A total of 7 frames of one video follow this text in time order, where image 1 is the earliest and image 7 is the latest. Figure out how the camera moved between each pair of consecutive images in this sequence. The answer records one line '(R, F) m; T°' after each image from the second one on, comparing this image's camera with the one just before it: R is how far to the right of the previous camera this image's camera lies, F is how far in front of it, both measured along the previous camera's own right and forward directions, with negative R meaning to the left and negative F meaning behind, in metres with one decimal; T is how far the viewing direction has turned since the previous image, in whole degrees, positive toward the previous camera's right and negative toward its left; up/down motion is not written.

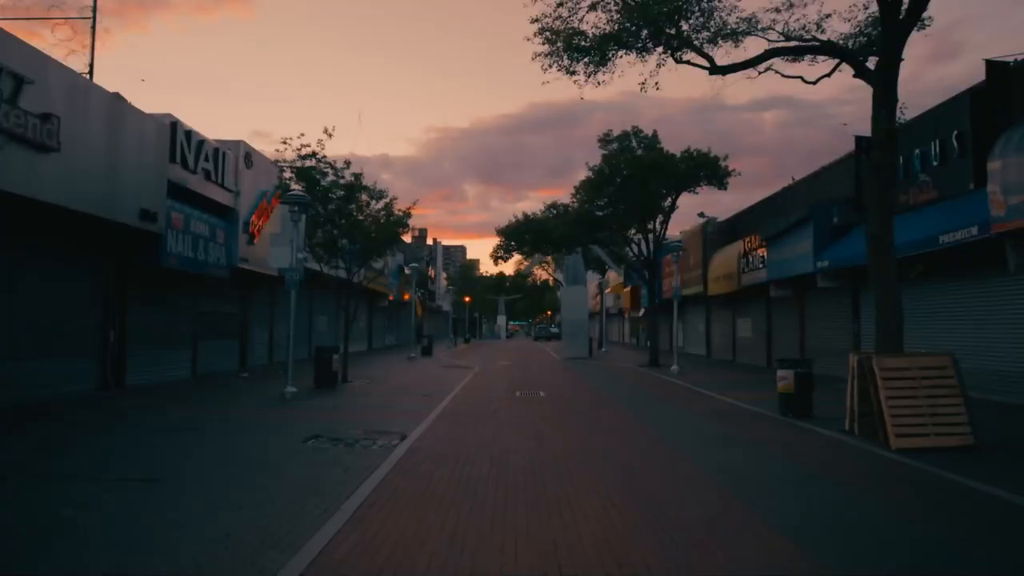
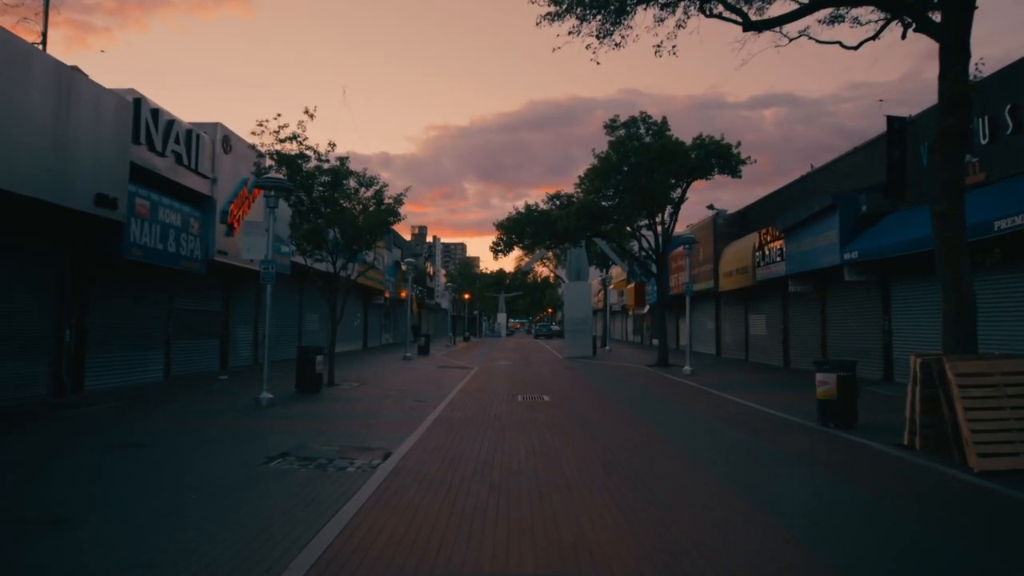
(0.0, +1.8) m; 0°
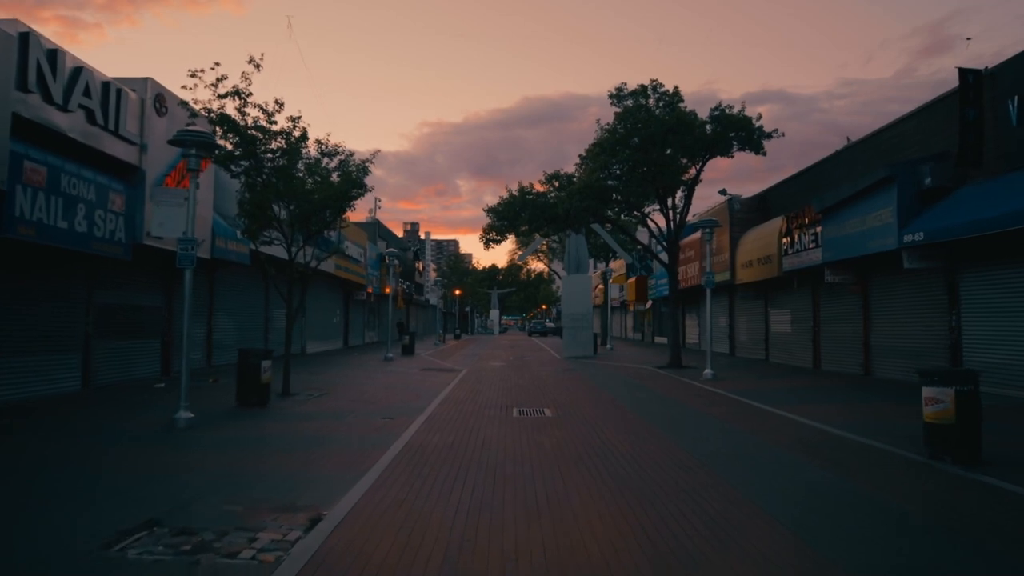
(0.0, +3.5) m; 0°
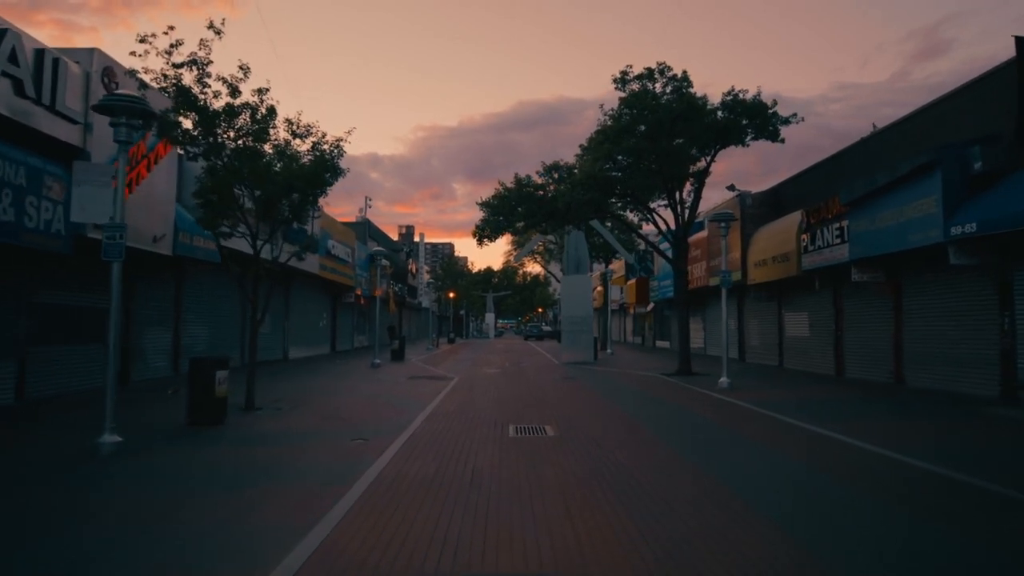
(0.0, +2.0) m; 0°
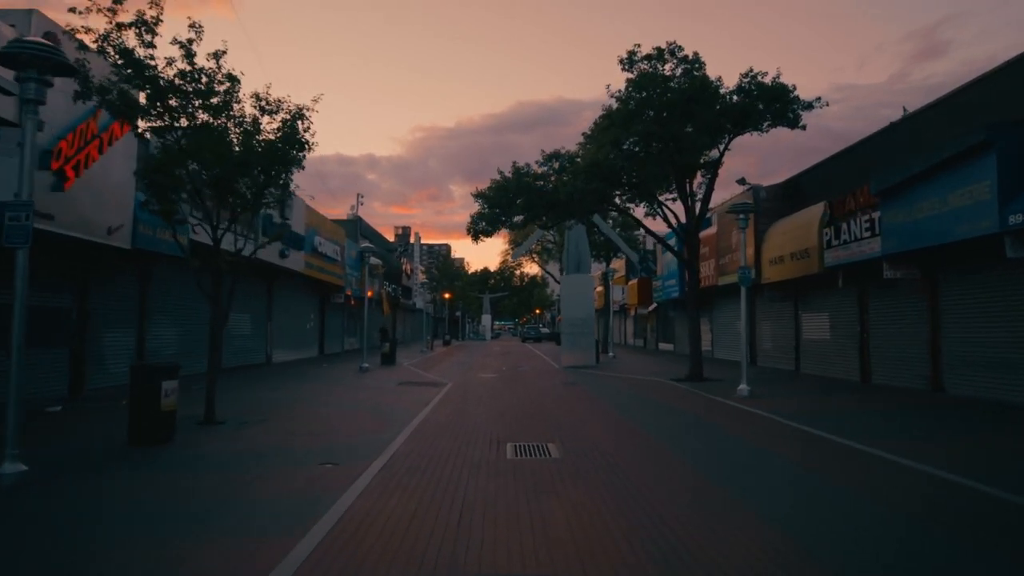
(0.0, +1.8) m; 0°
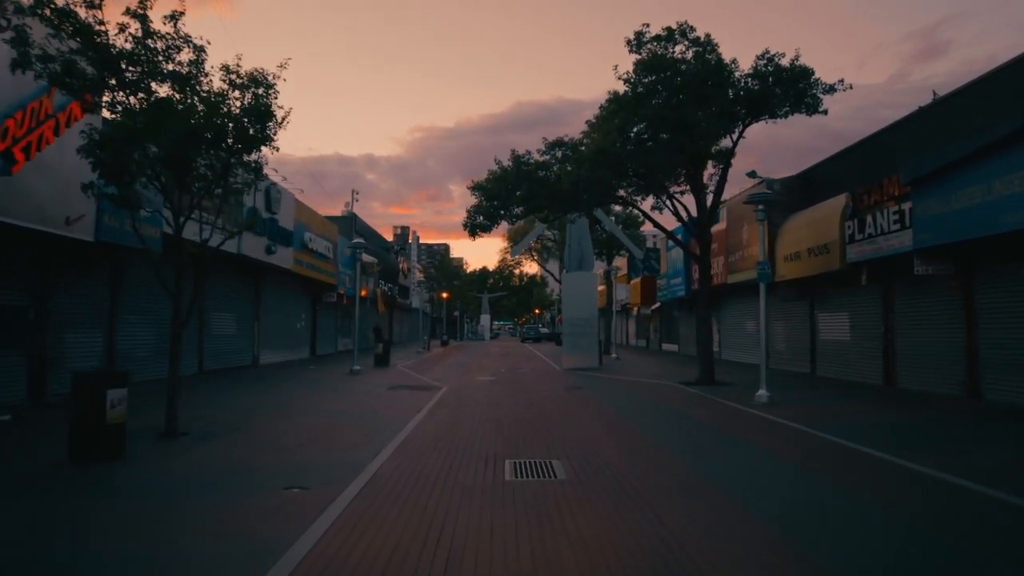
(0.0, +1.4) m; 0°
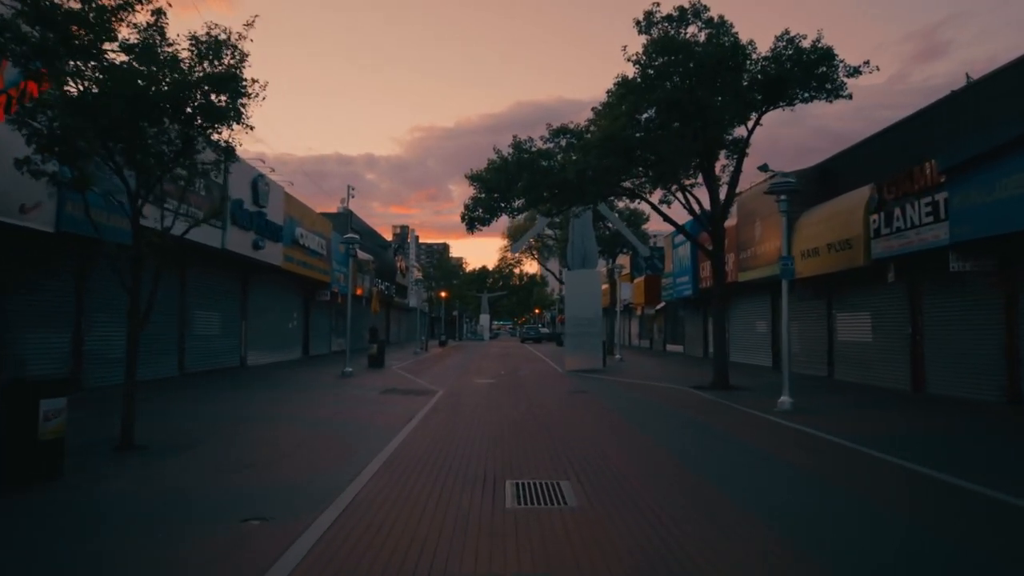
(0.0, +1.3) m; 0°
